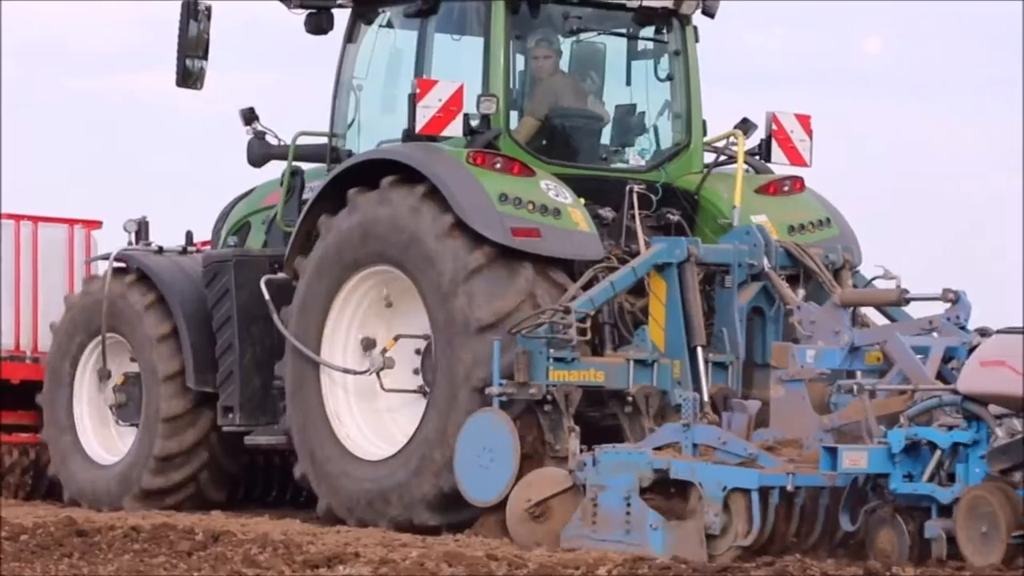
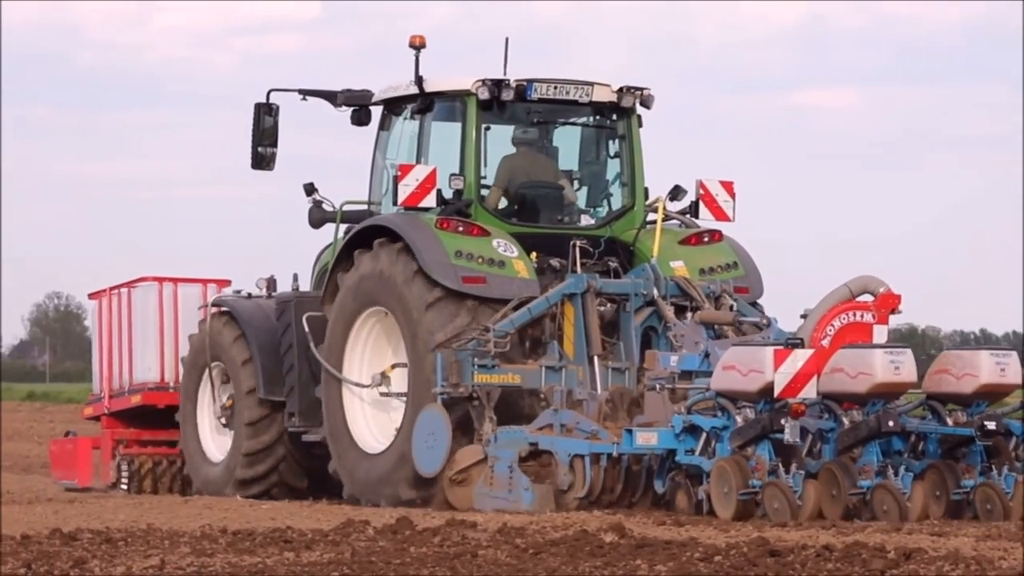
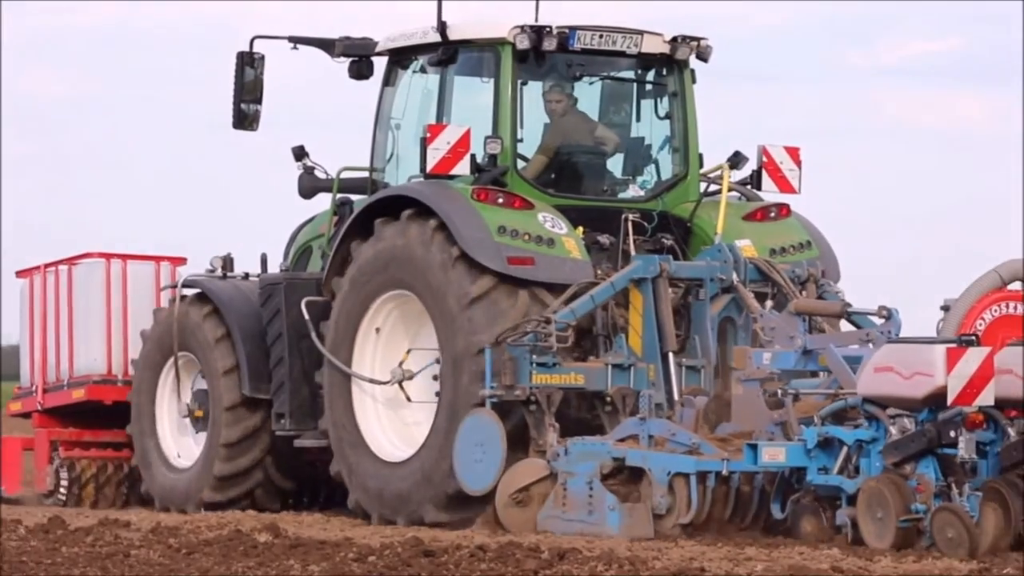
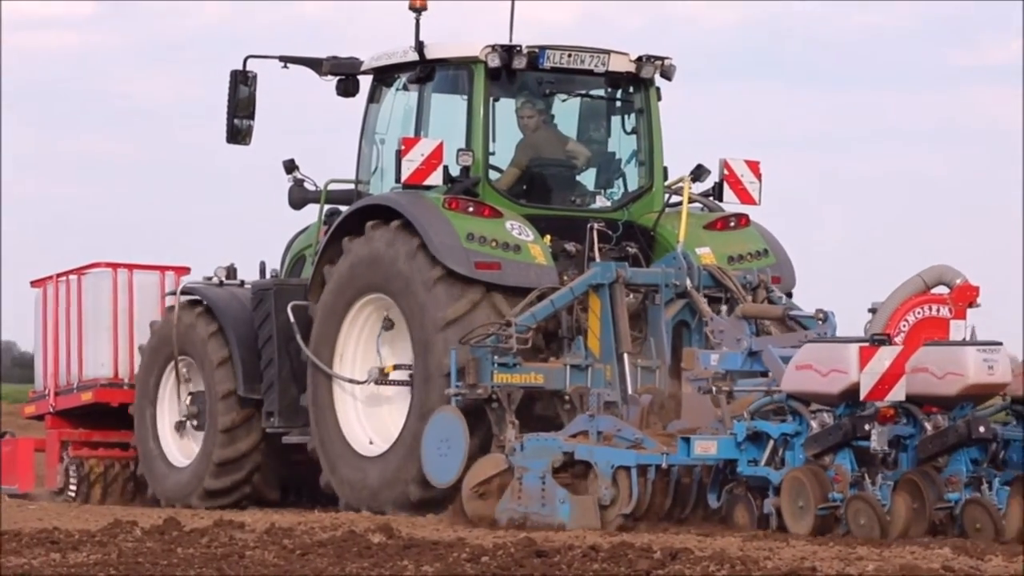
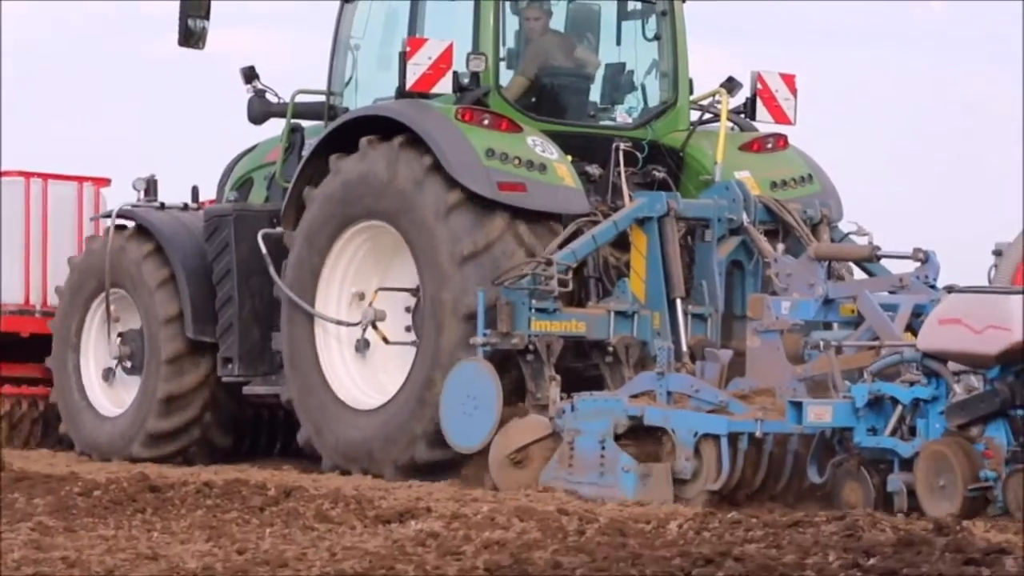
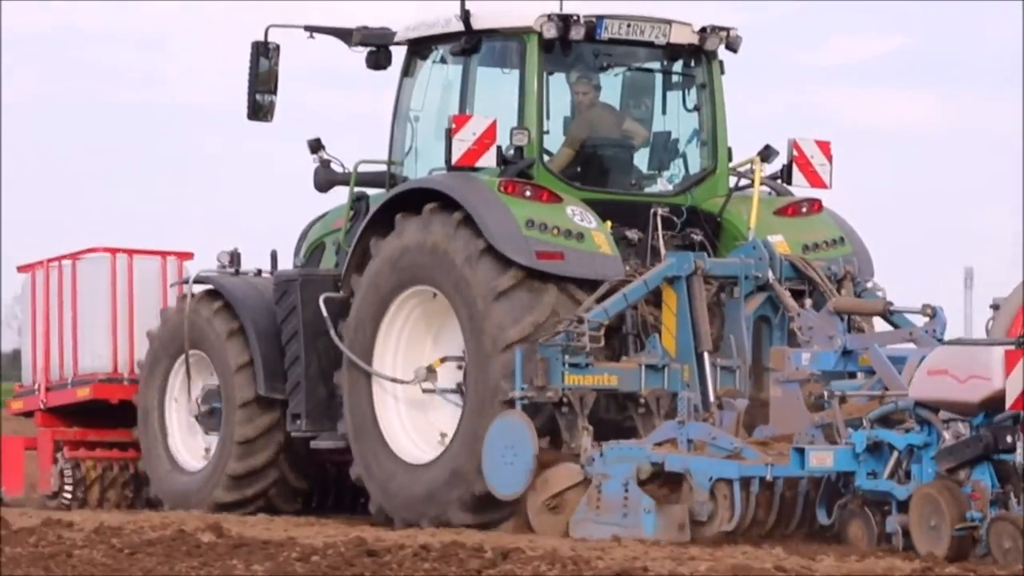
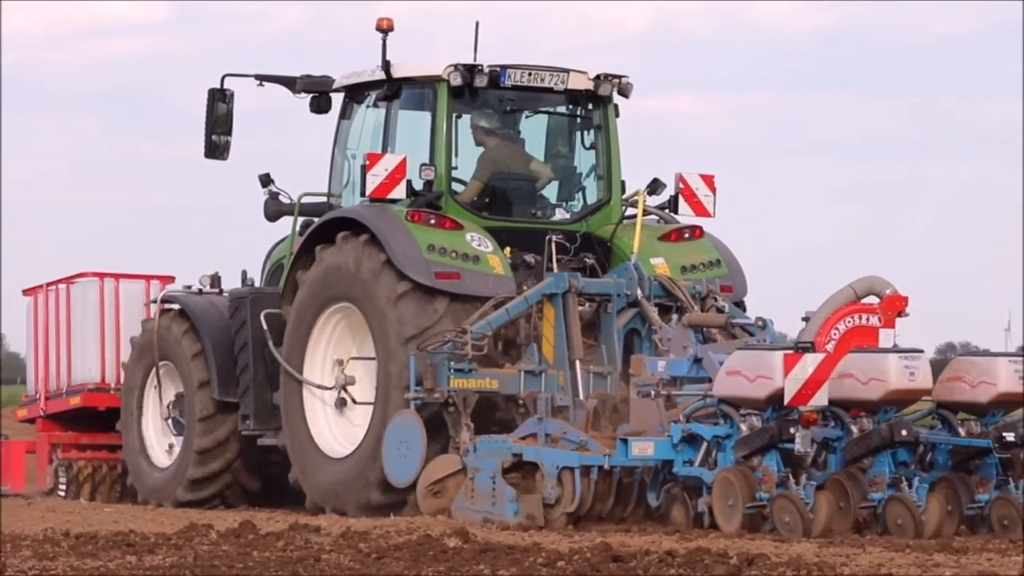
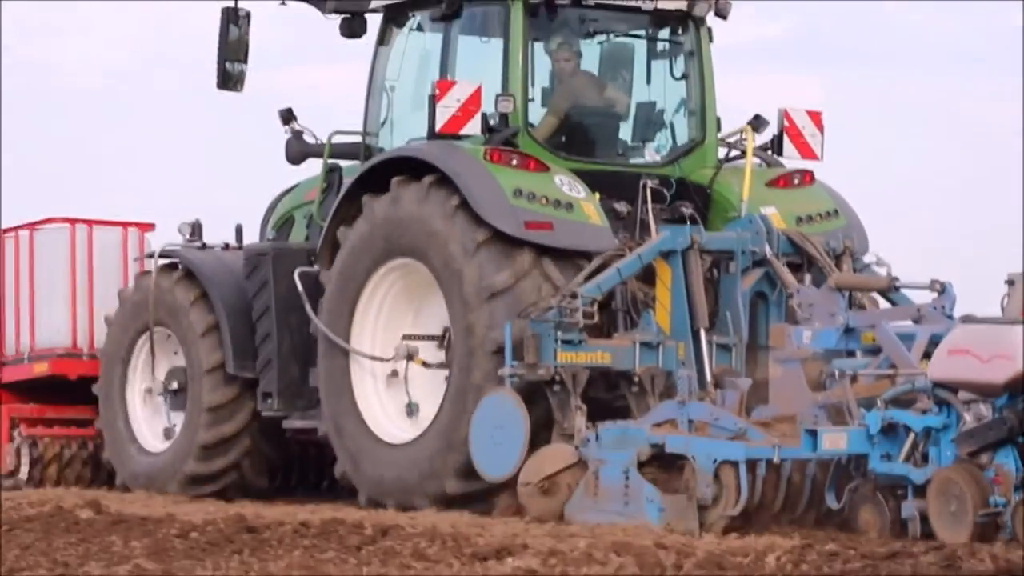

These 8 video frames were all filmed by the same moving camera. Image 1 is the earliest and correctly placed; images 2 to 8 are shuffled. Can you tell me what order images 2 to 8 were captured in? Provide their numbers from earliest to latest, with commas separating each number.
5, 8, 6, 3, 4, 7, 2
